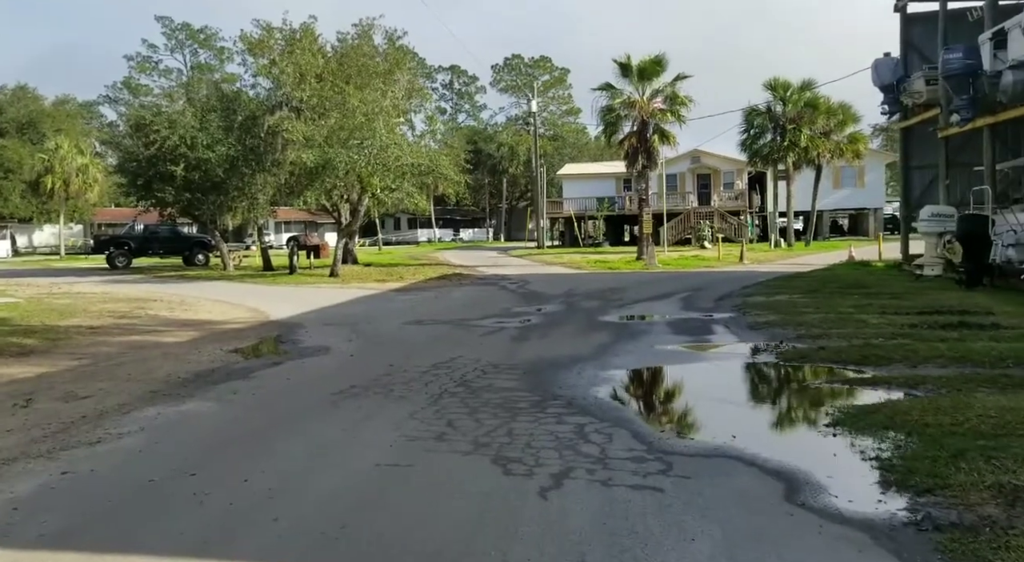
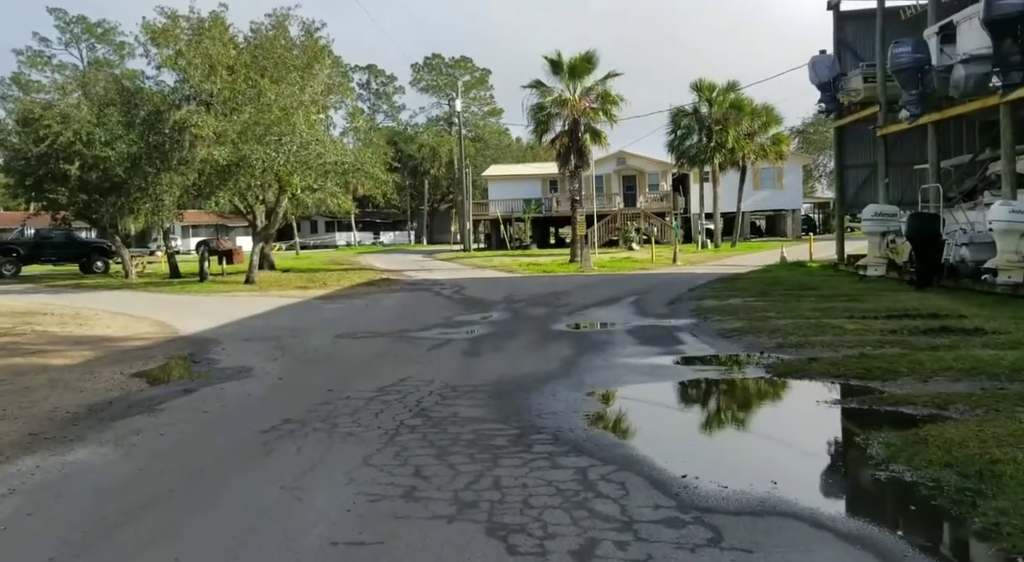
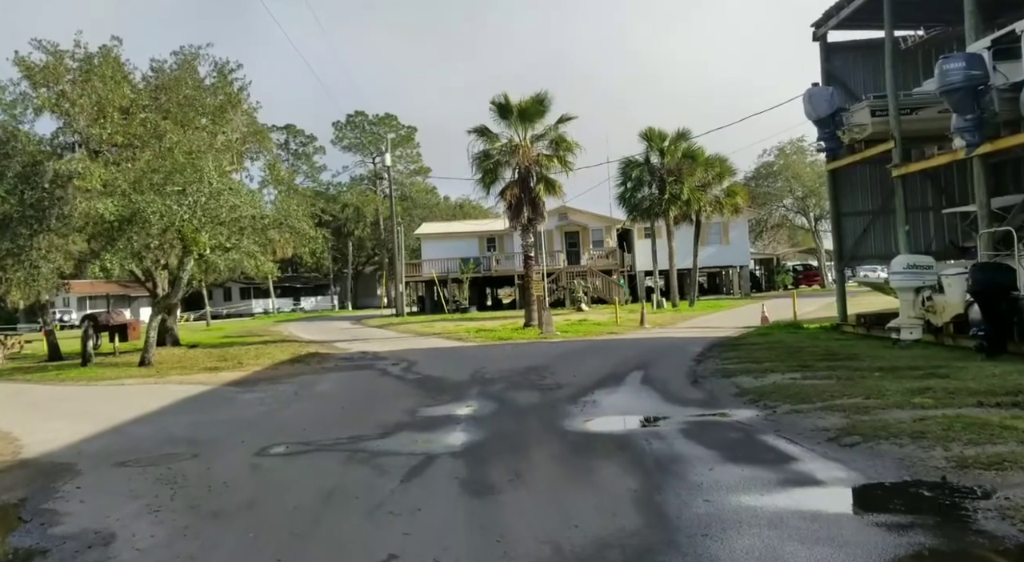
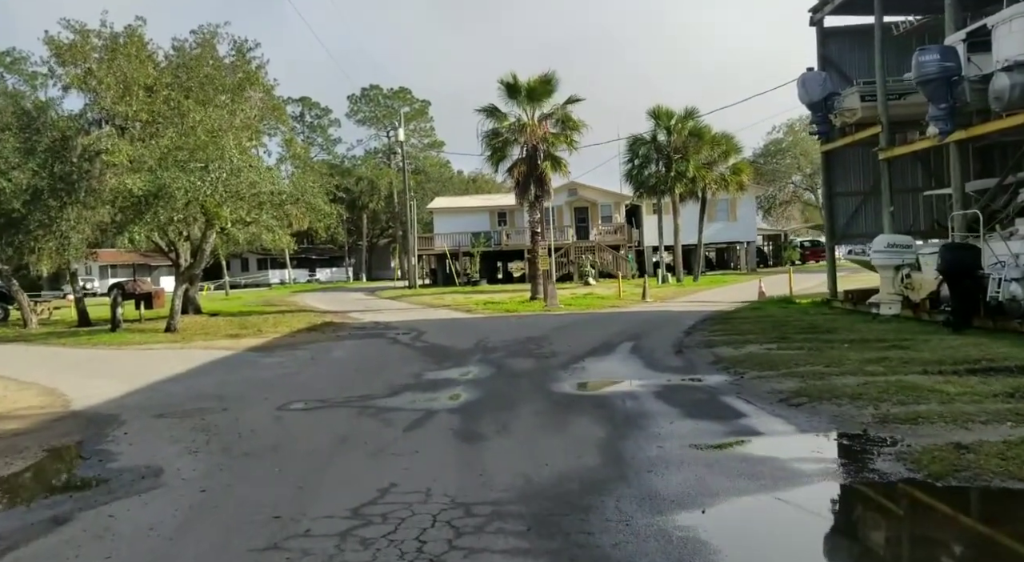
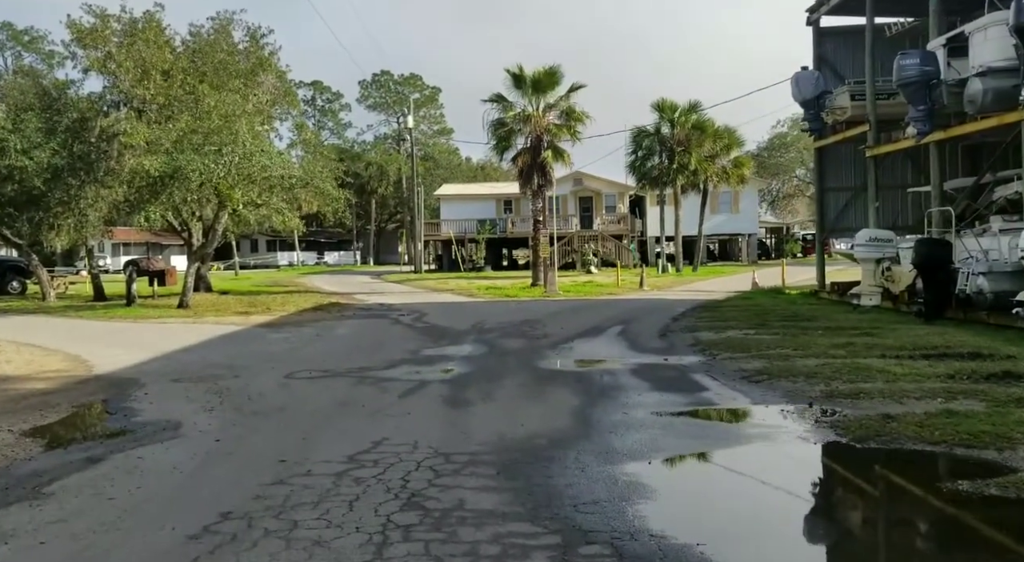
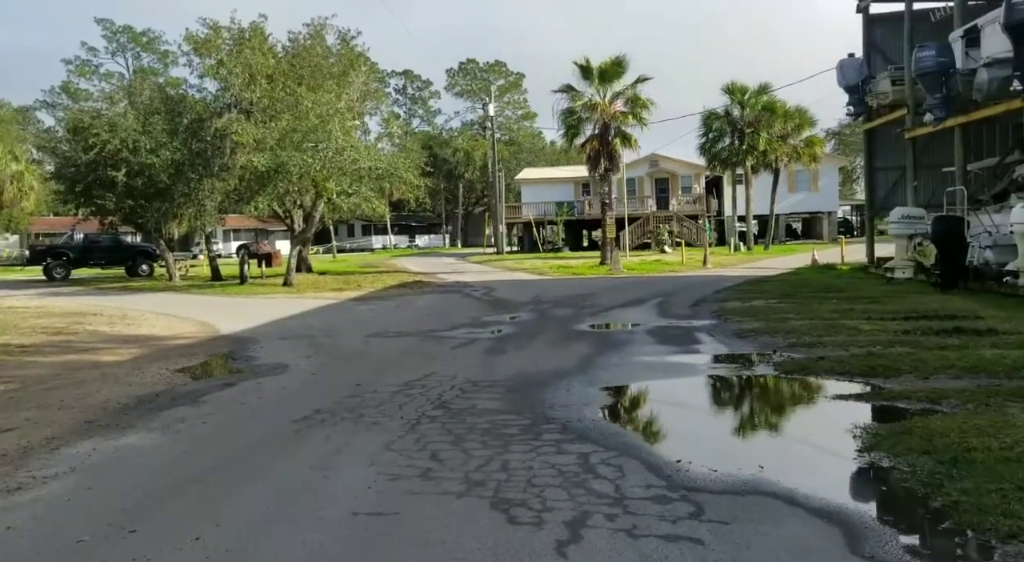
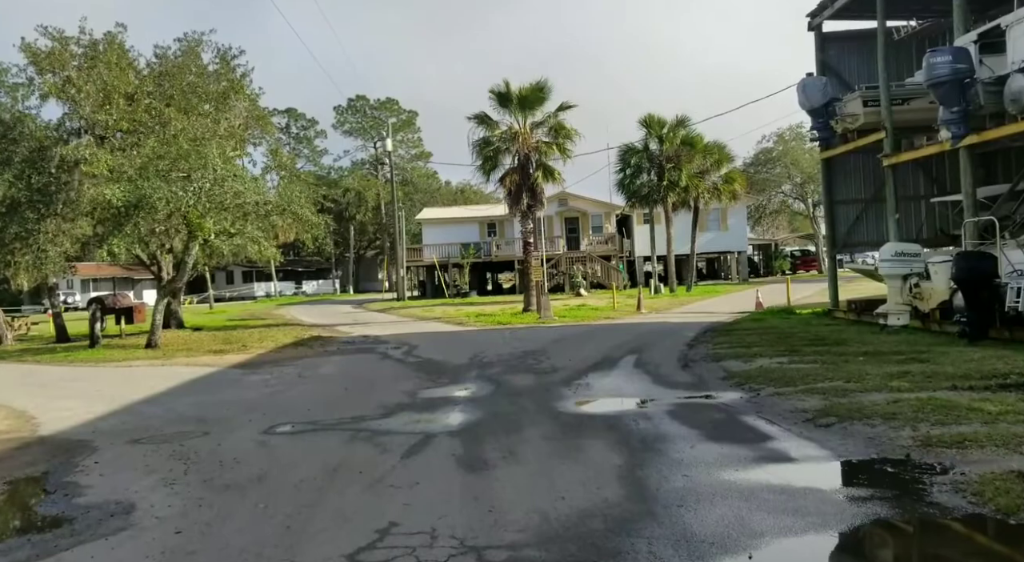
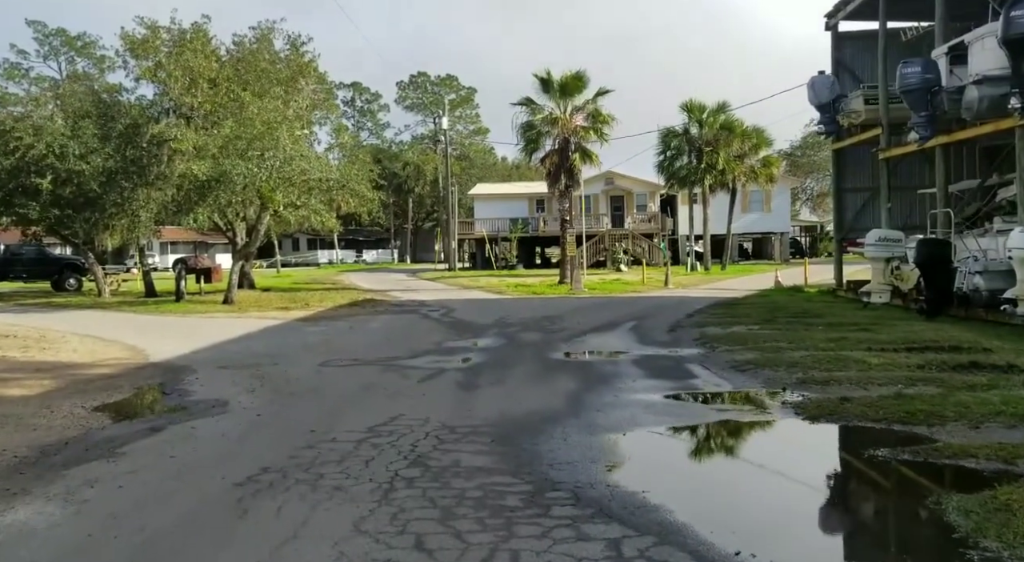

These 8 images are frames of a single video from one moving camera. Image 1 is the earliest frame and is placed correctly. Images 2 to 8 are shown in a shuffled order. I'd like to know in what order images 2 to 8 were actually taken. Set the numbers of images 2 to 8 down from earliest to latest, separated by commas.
6, 2, 8, 5, 4, 7, 3
